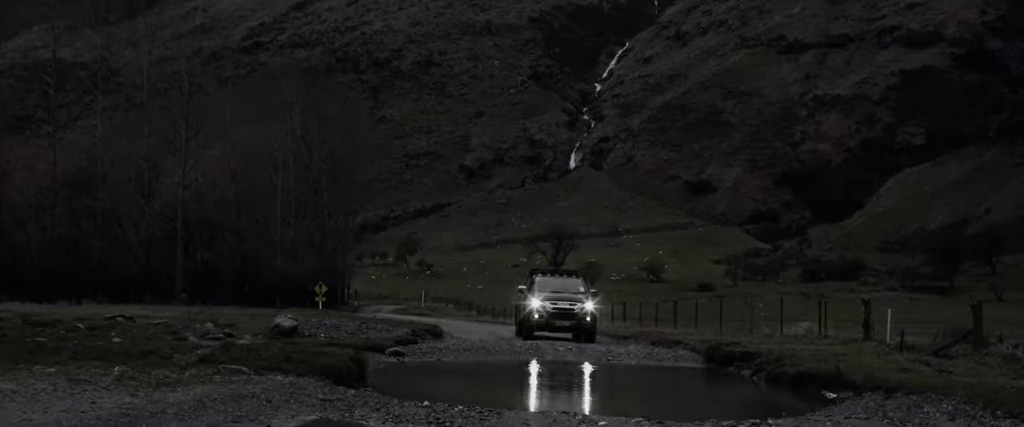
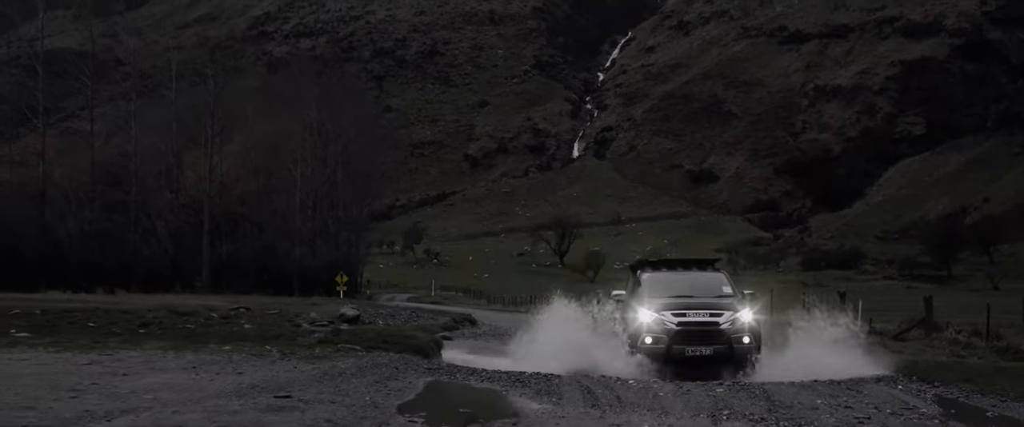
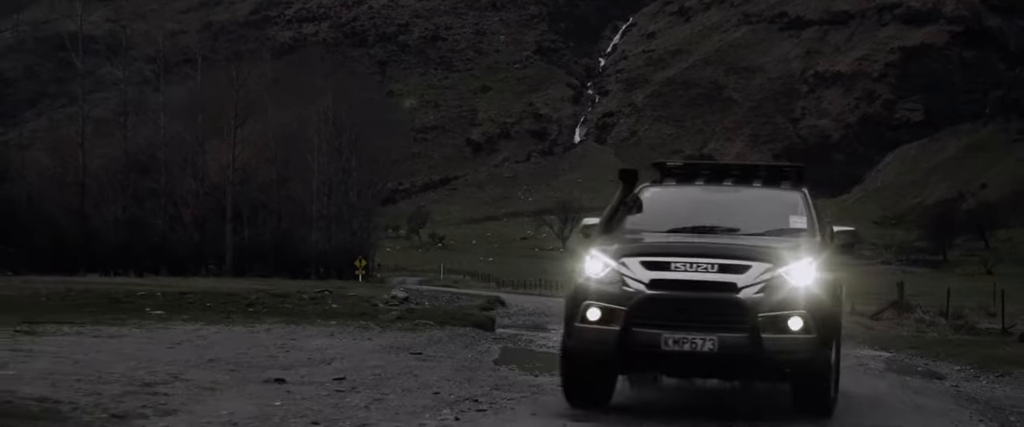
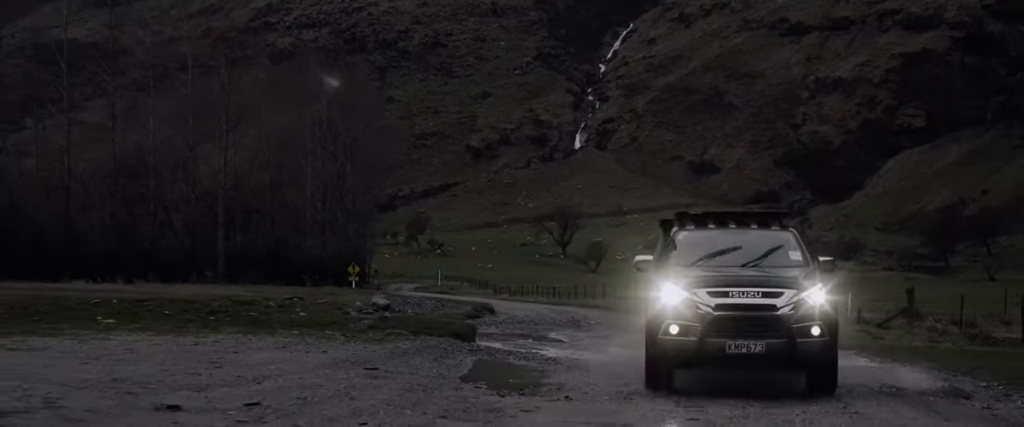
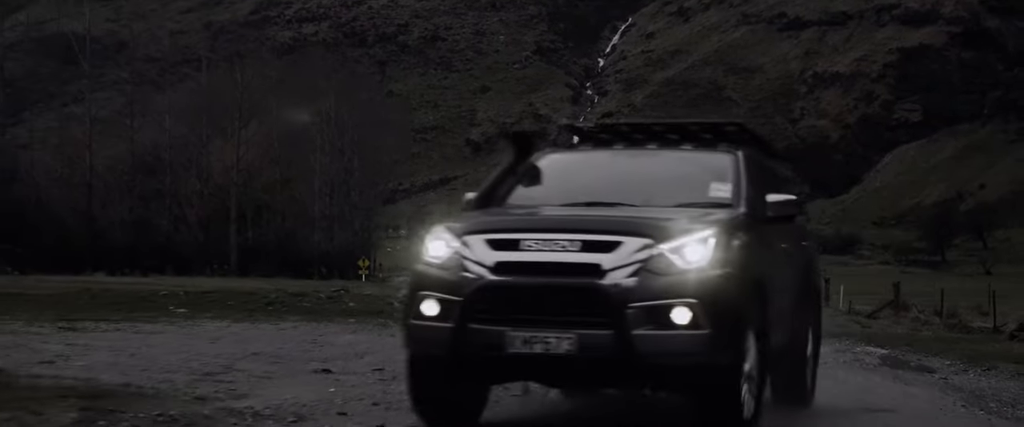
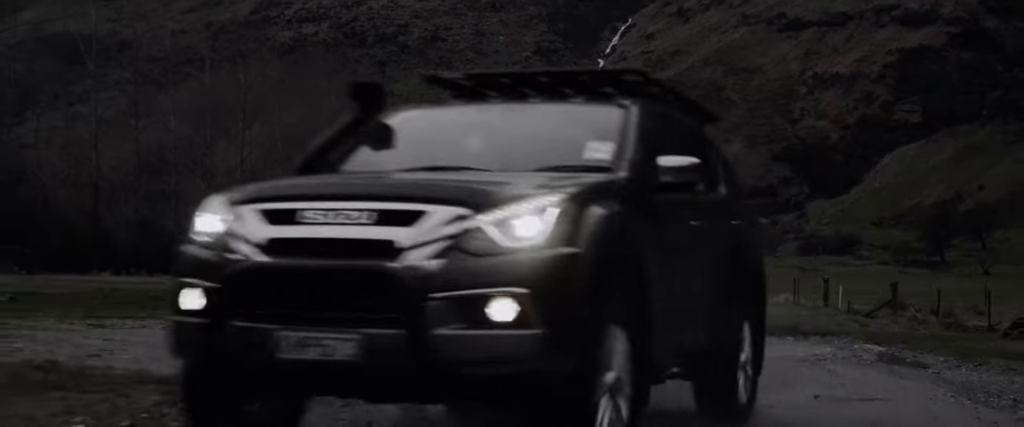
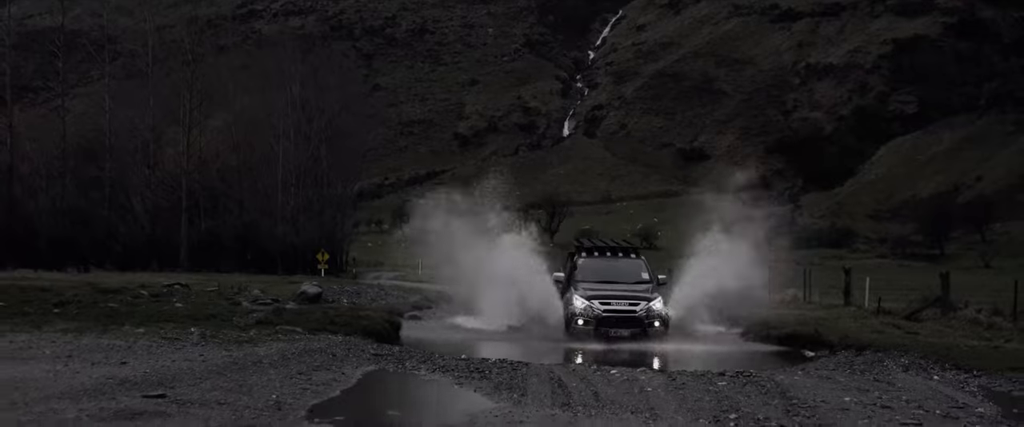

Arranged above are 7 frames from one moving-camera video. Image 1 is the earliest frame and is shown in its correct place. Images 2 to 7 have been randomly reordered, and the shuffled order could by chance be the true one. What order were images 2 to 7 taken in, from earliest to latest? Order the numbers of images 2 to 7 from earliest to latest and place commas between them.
7, 2, 4, 3, 5, 6
